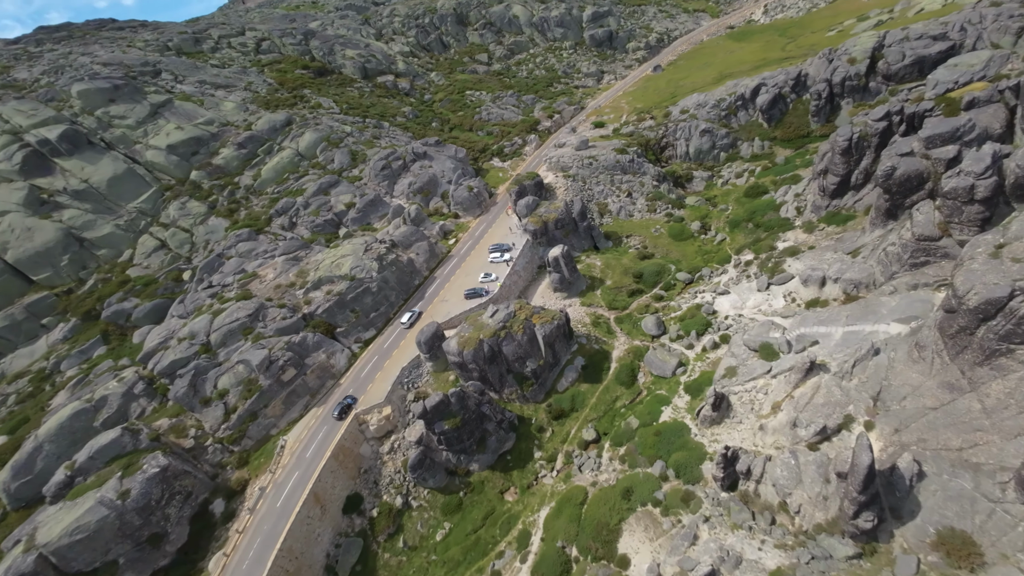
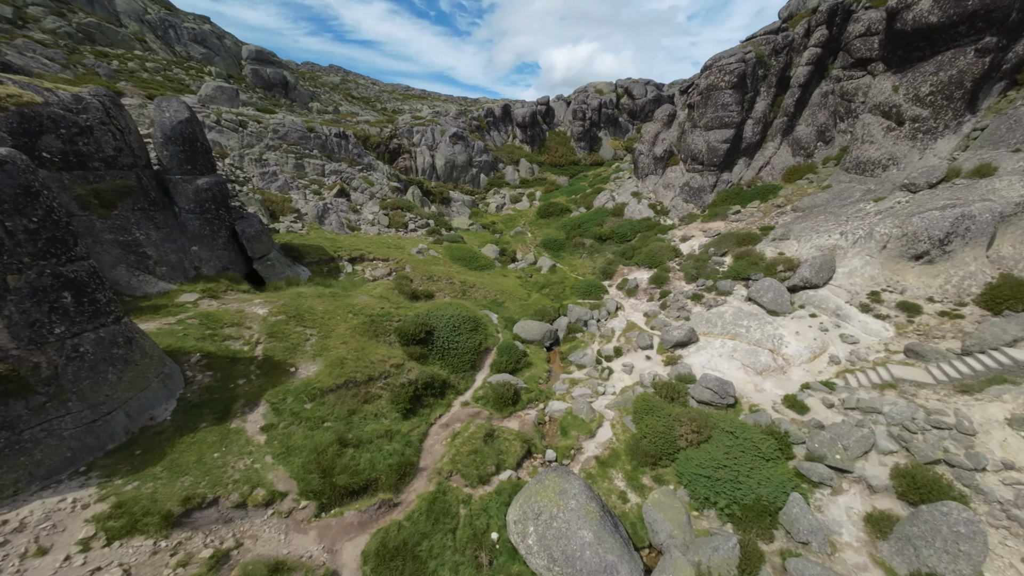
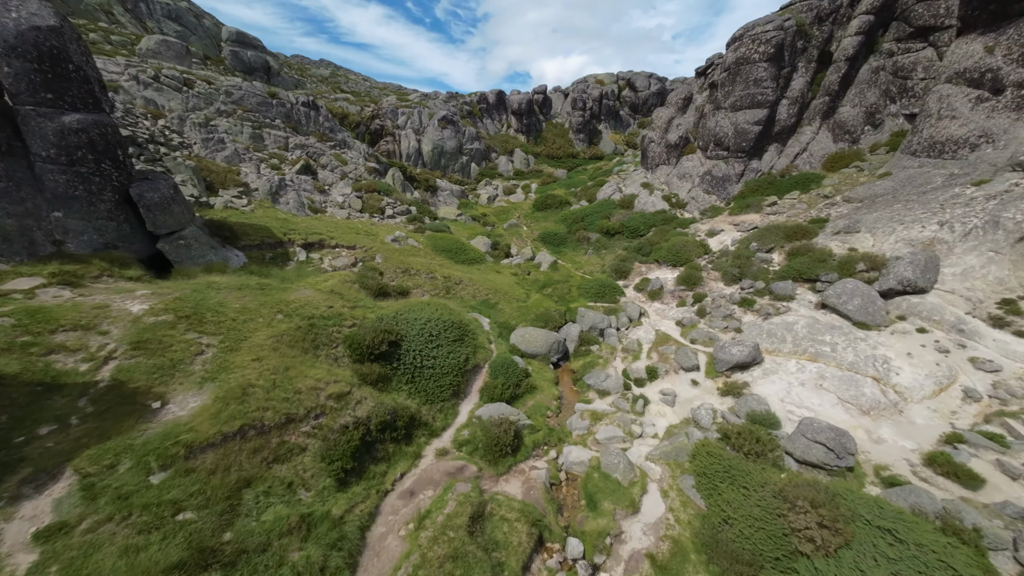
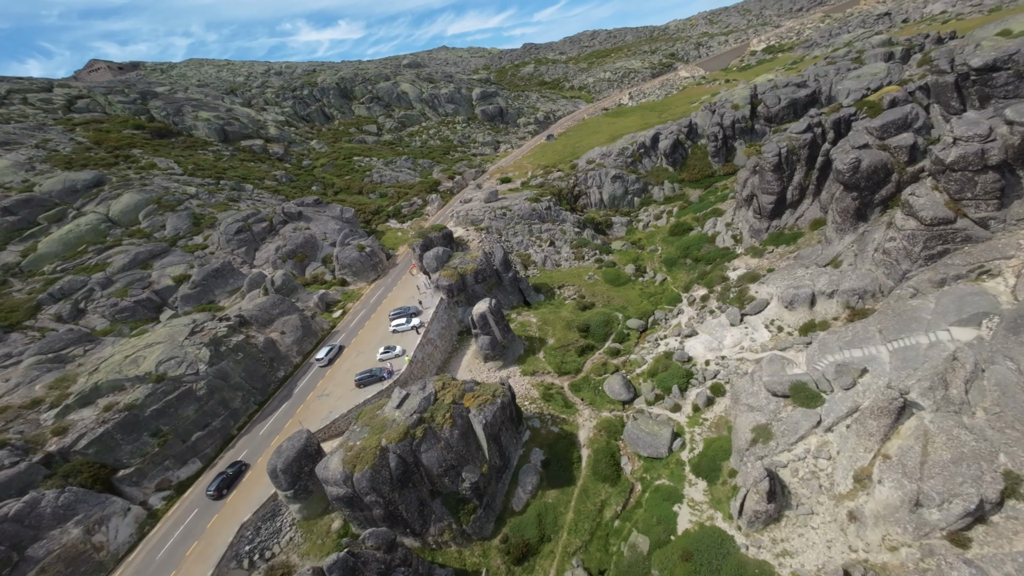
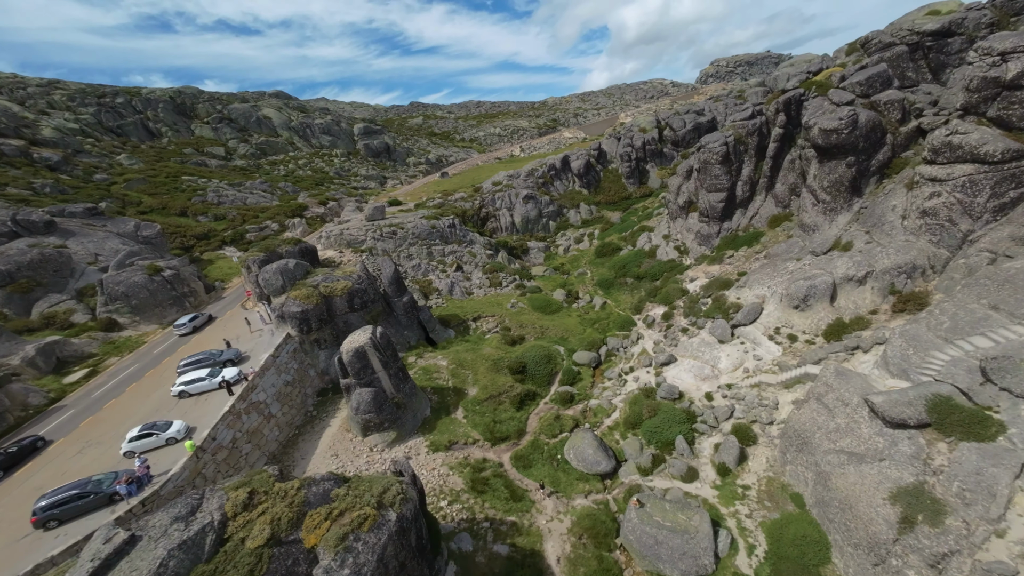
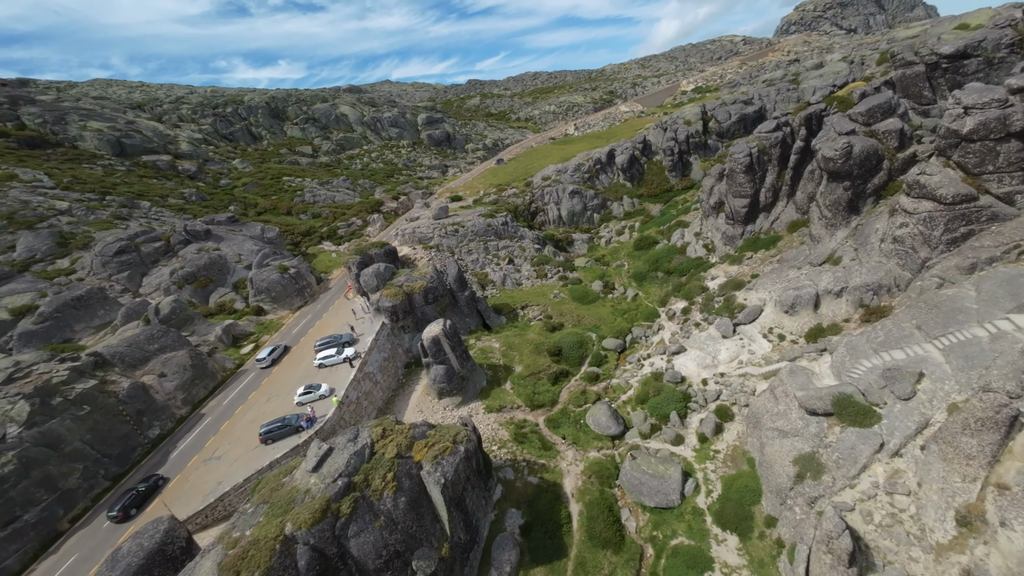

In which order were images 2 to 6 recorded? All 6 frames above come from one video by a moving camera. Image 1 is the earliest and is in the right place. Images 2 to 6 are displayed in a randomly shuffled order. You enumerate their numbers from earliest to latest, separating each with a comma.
4, 6, 5, 2, 3
